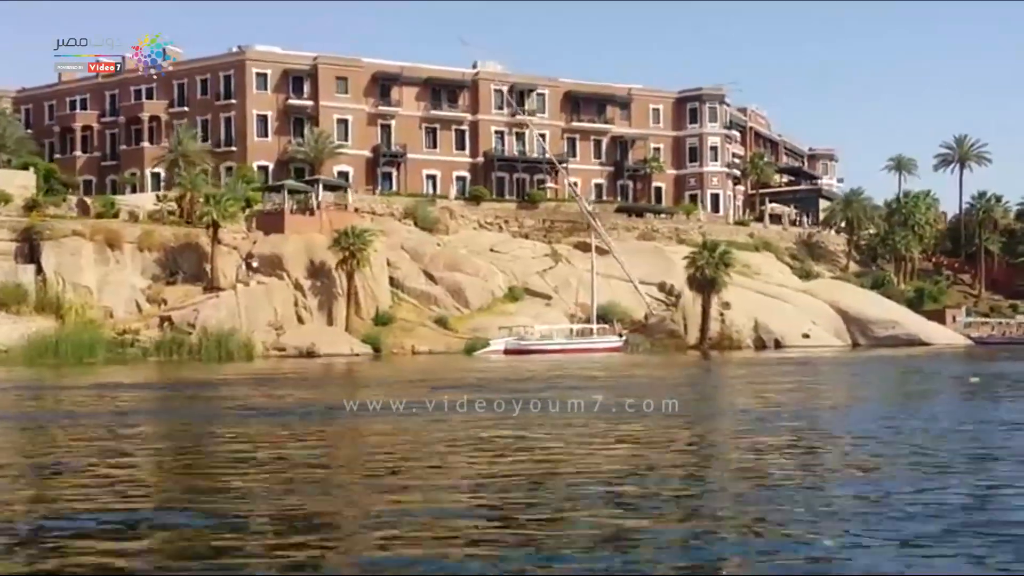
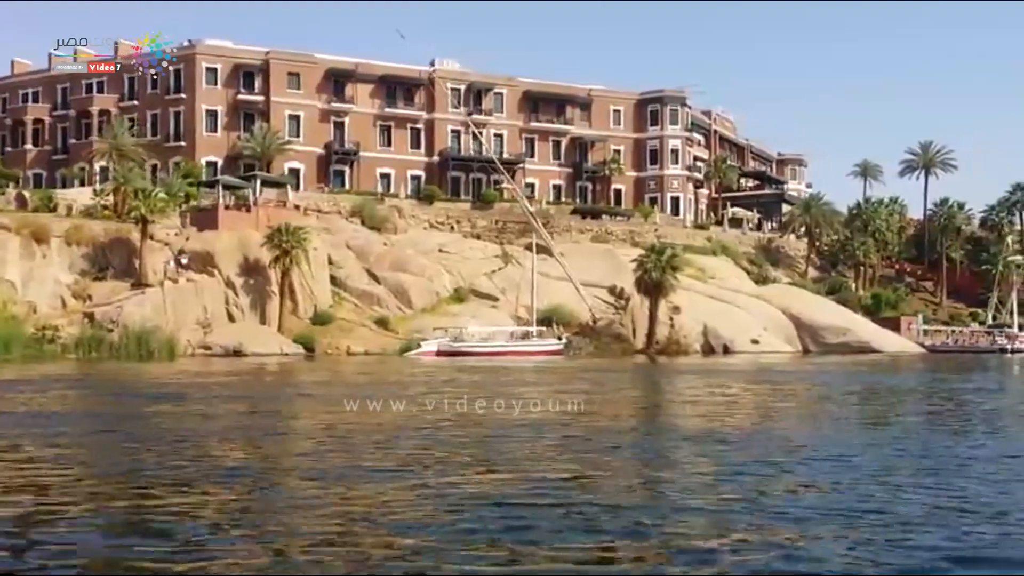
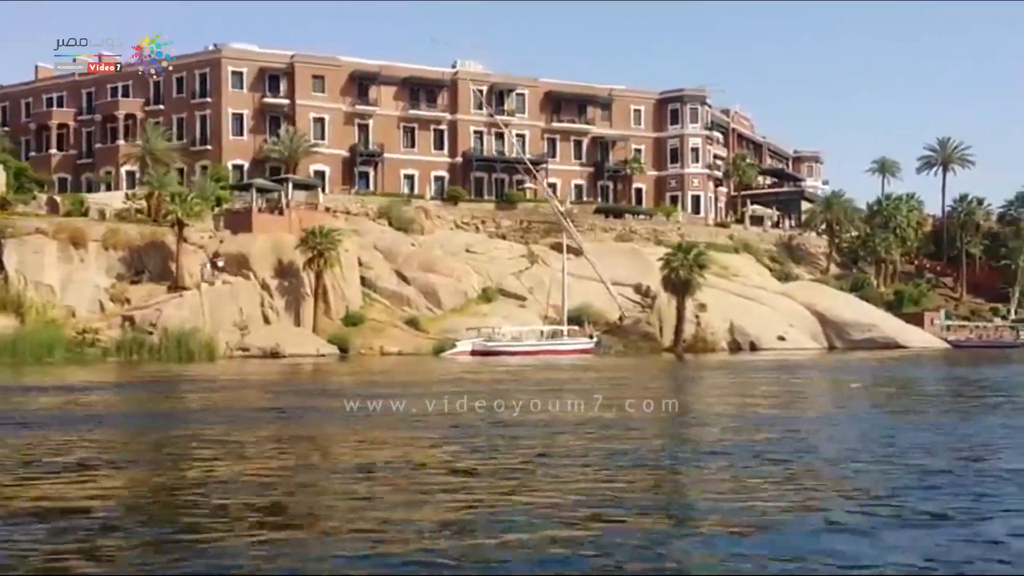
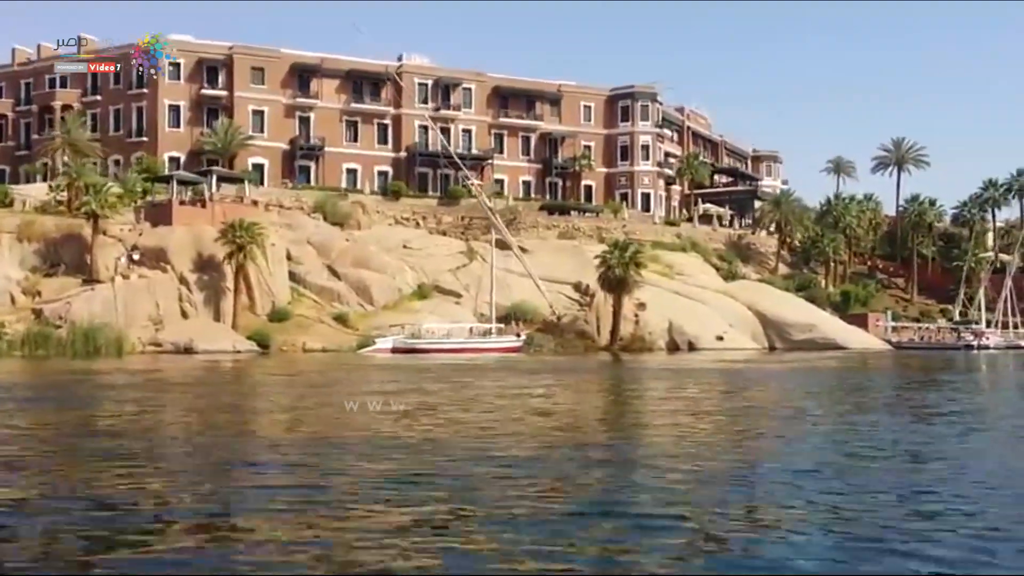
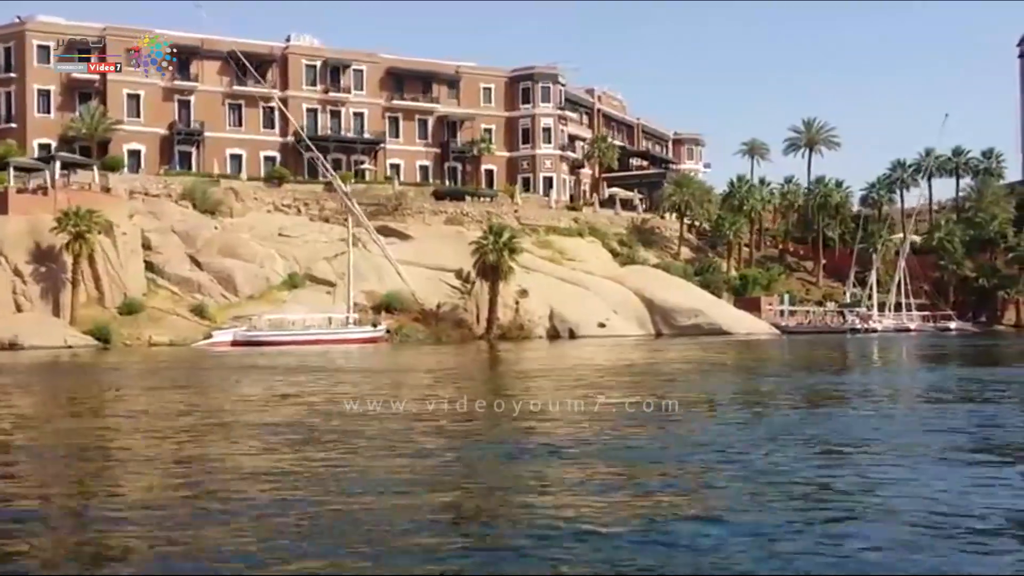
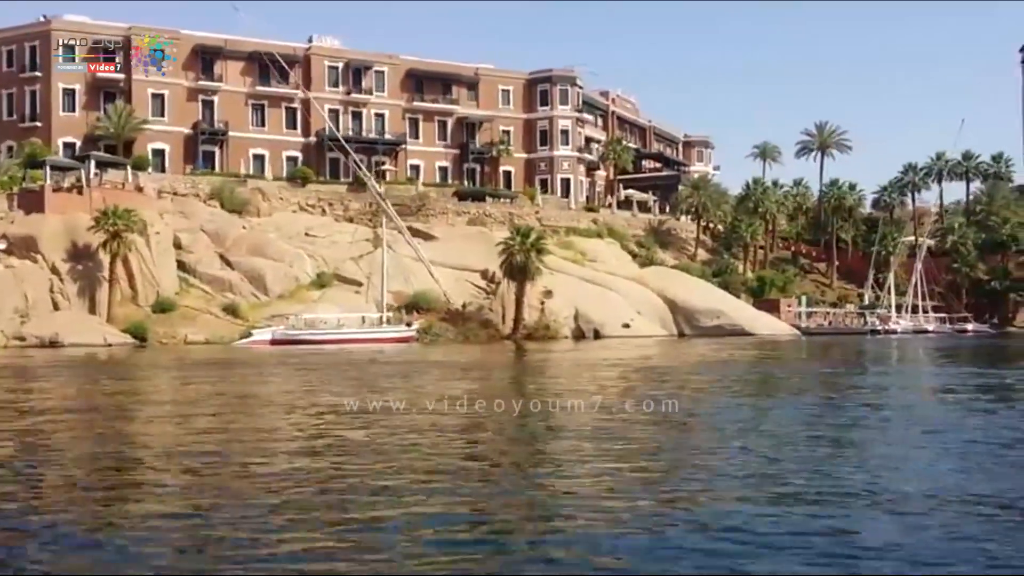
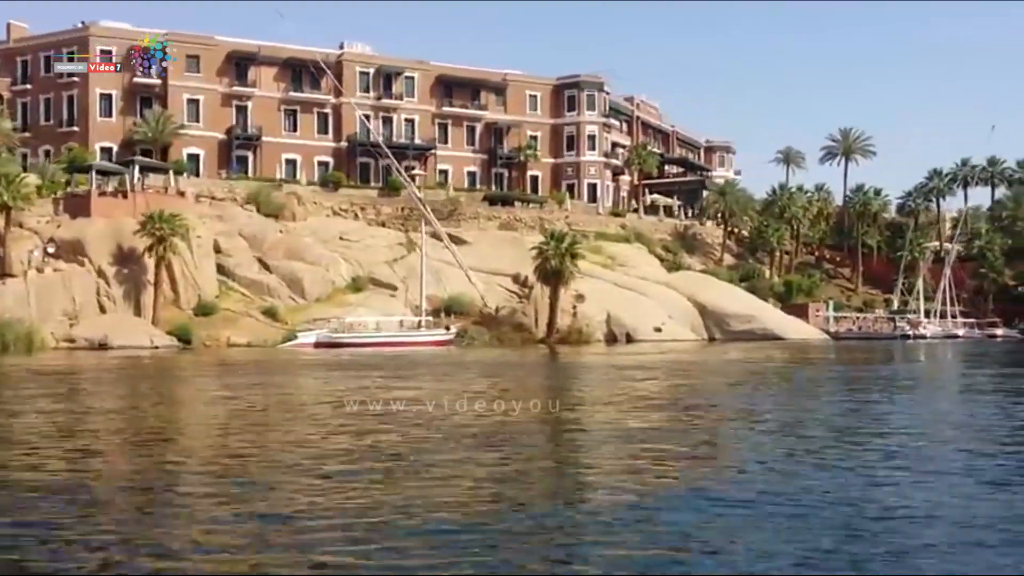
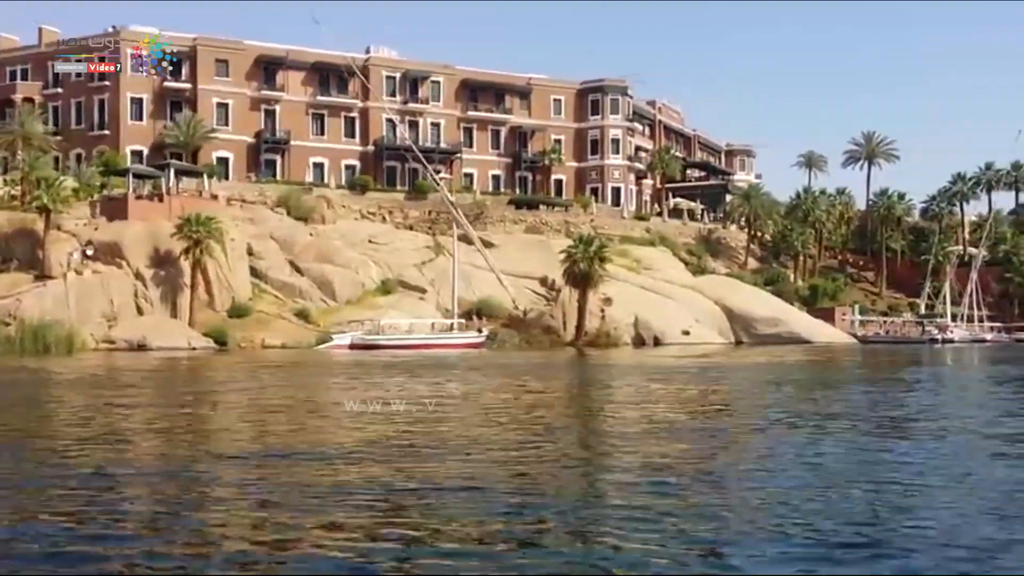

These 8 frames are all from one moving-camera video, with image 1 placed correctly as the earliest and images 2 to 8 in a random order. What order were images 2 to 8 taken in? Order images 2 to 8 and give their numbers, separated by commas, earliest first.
3, 2, 4, 8, 7, 6, 5
